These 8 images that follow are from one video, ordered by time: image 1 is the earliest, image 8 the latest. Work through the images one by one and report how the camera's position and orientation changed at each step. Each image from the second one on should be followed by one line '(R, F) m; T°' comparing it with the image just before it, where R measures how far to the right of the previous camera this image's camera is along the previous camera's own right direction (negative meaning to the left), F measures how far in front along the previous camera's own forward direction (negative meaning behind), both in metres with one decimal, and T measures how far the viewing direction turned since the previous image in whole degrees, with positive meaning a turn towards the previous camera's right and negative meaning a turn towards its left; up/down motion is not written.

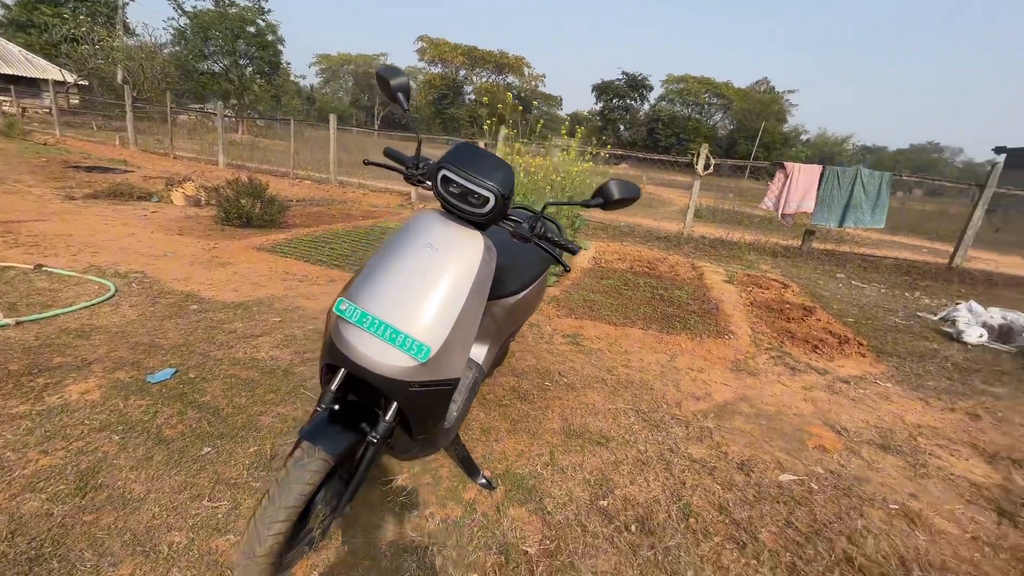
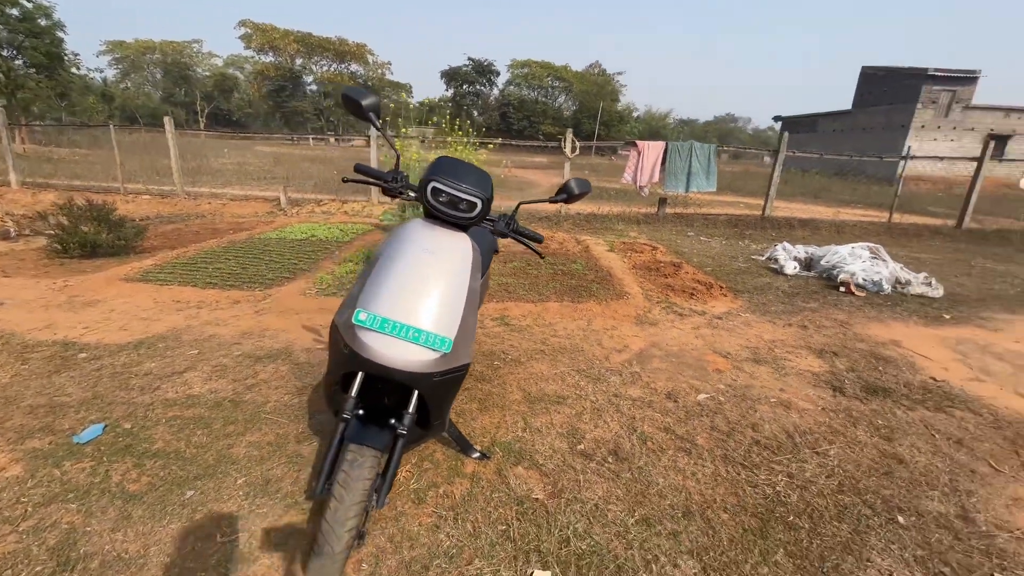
(-0.5, -0.2) m; +15°
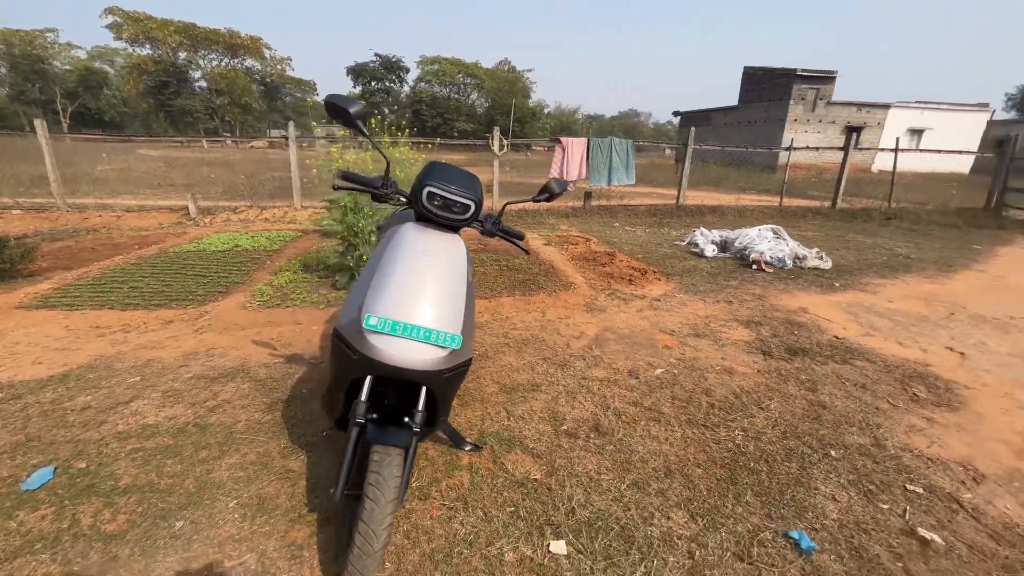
(-0.3, -0.1) m; +9°
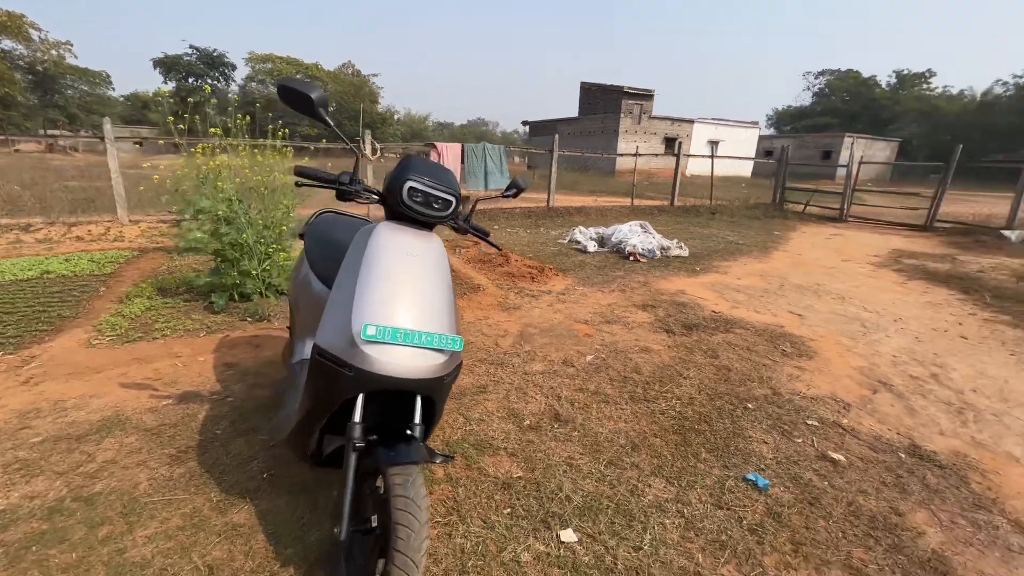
(-0.5, +0.1) m; +17°
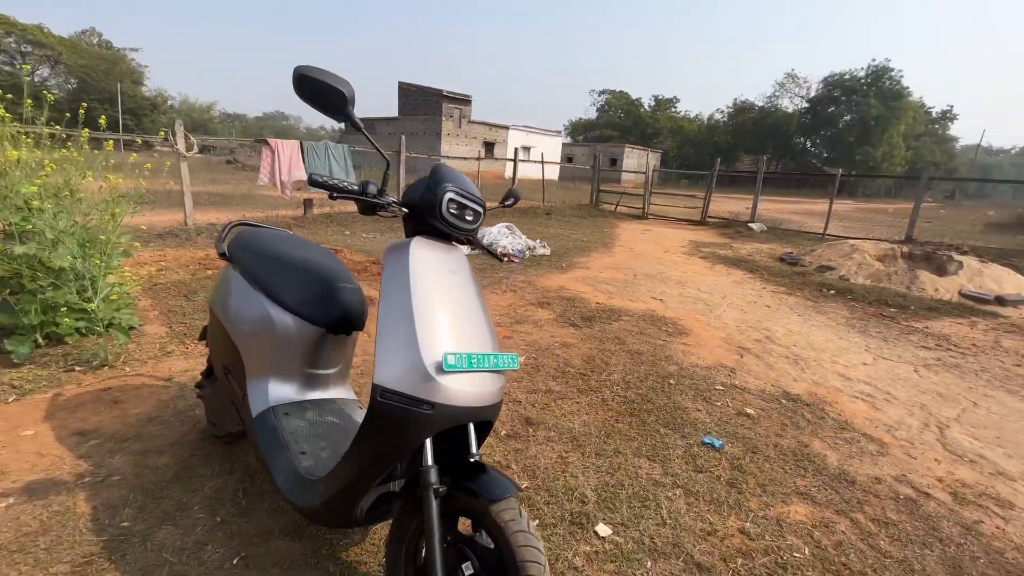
(-0.8, +0.2) m; +22°
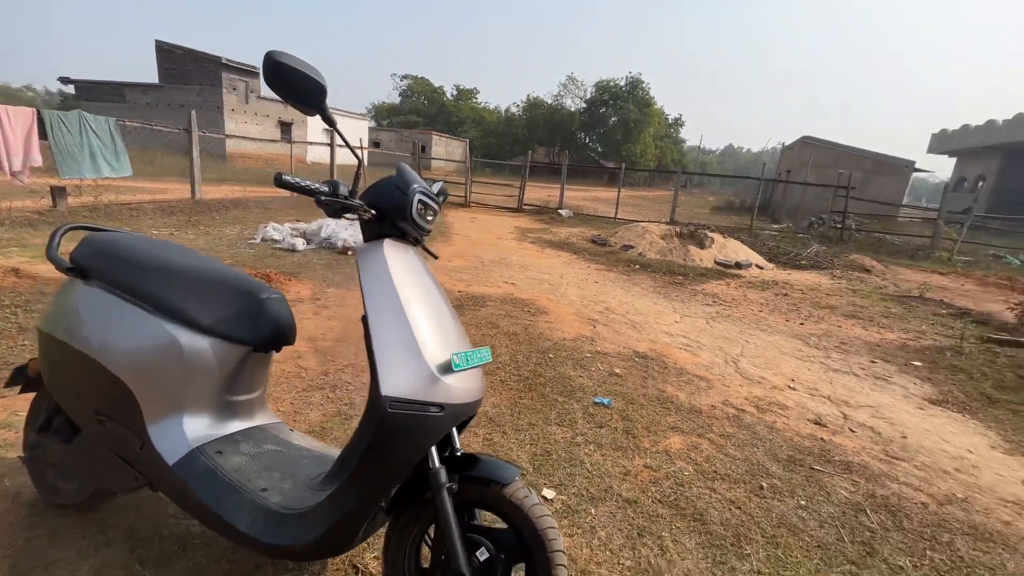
(-0.5, 0.0) m; +23°
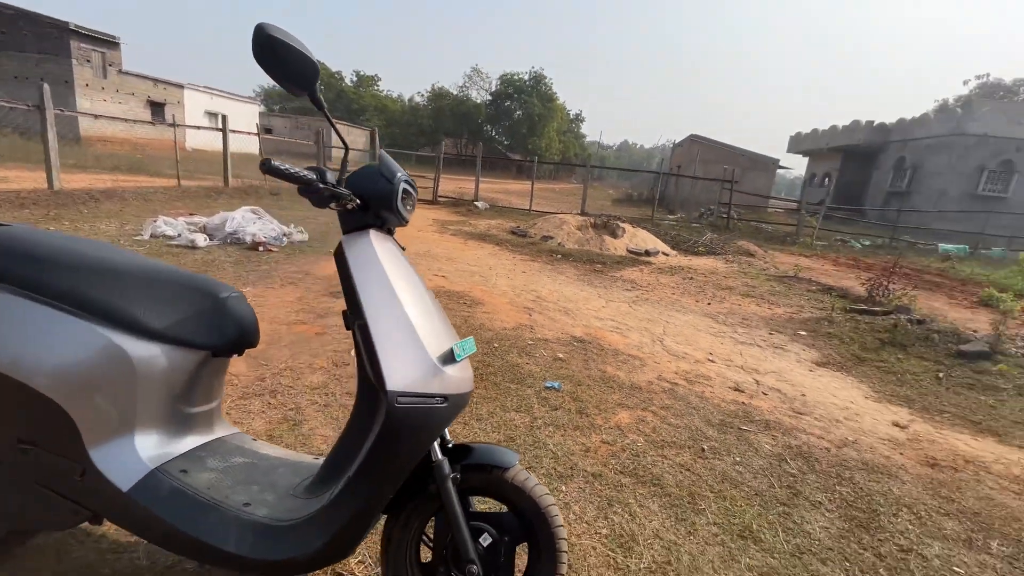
(-0.3, 0.0) m; +11°
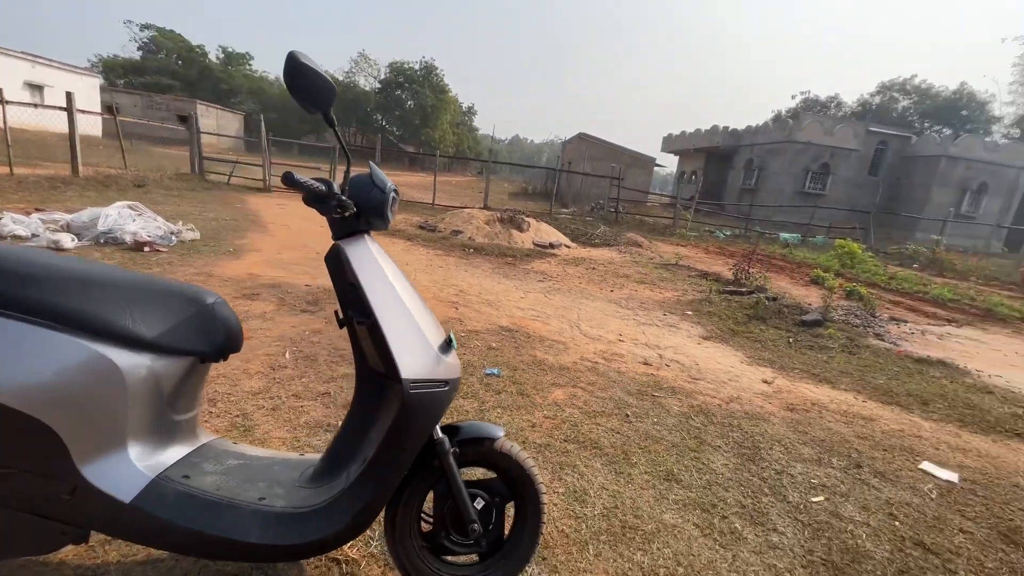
(-0.3, -0.2) m; +13°
